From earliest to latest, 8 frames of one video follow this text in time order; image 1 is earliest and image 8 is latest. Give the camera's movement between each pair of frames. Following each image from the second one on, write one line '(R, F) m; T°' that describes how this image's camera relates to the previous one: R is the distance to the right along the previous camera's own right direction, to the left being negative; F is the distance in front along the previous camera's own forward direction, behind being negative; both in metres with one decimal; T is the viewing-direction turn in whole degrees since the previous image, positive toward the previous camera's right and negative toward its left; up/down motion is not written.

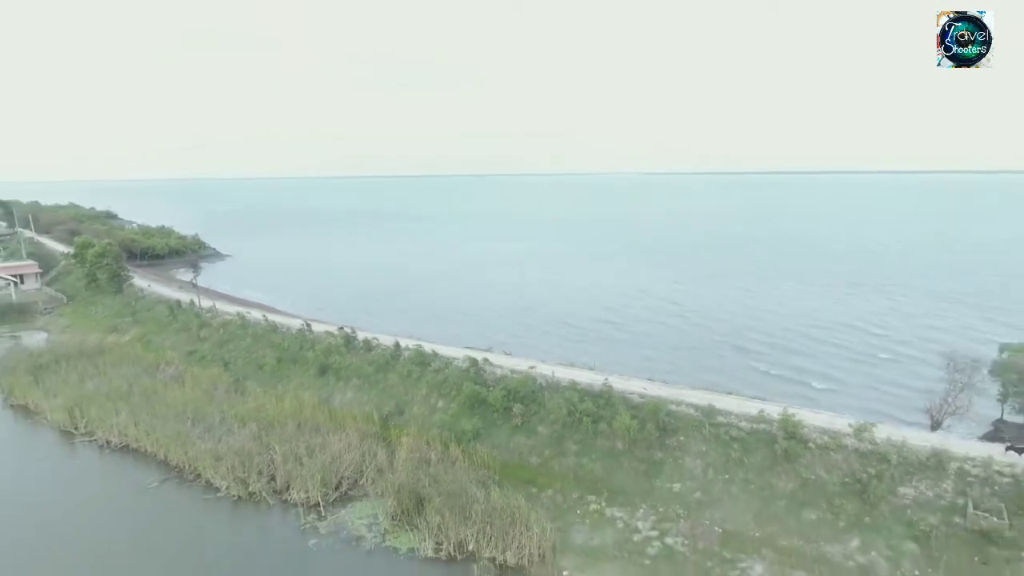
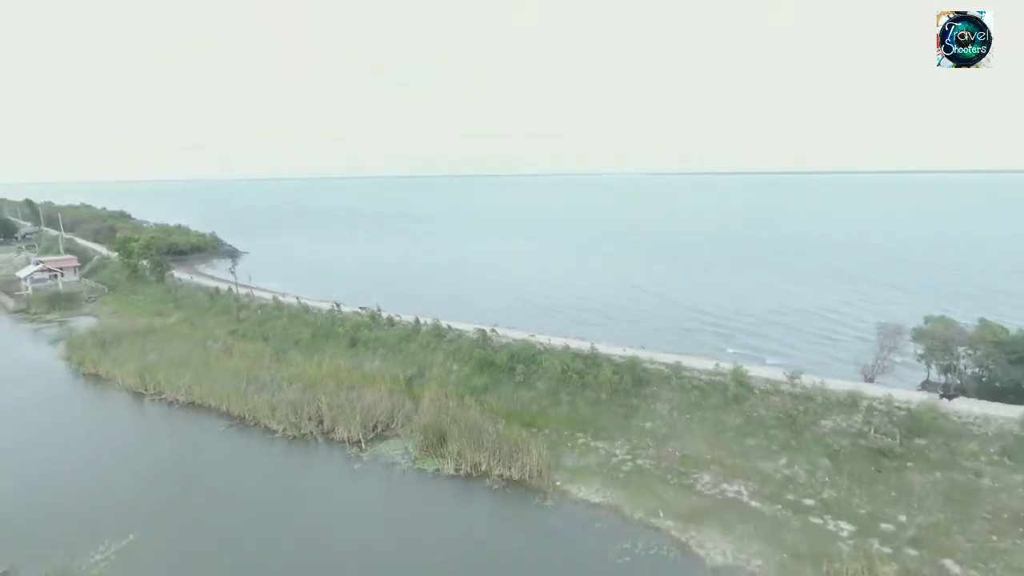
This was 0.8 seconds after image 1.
(-0.1, -3.0) m; 0°
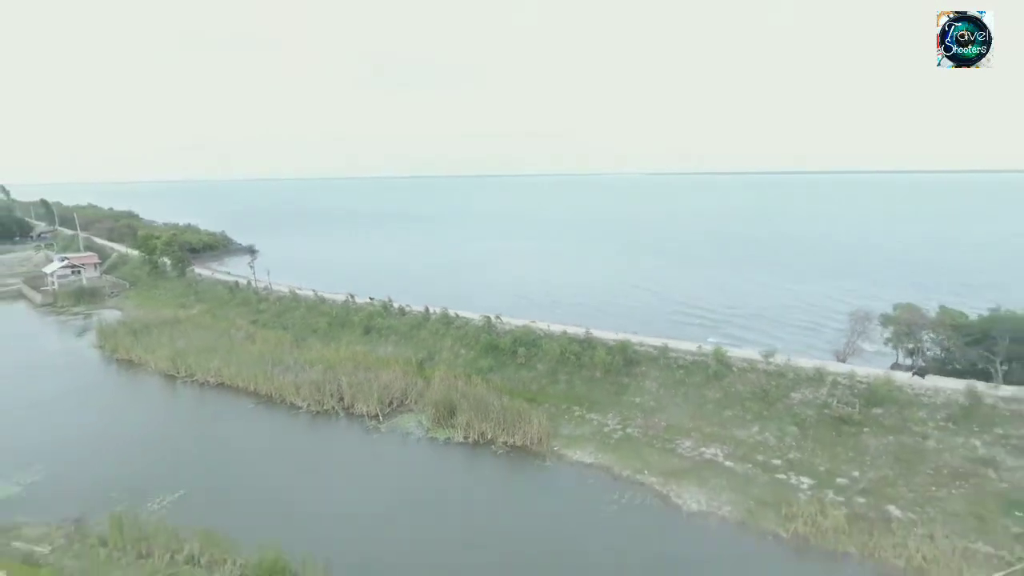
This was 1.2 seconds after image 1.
(-0.1, -1.7) m; 0°
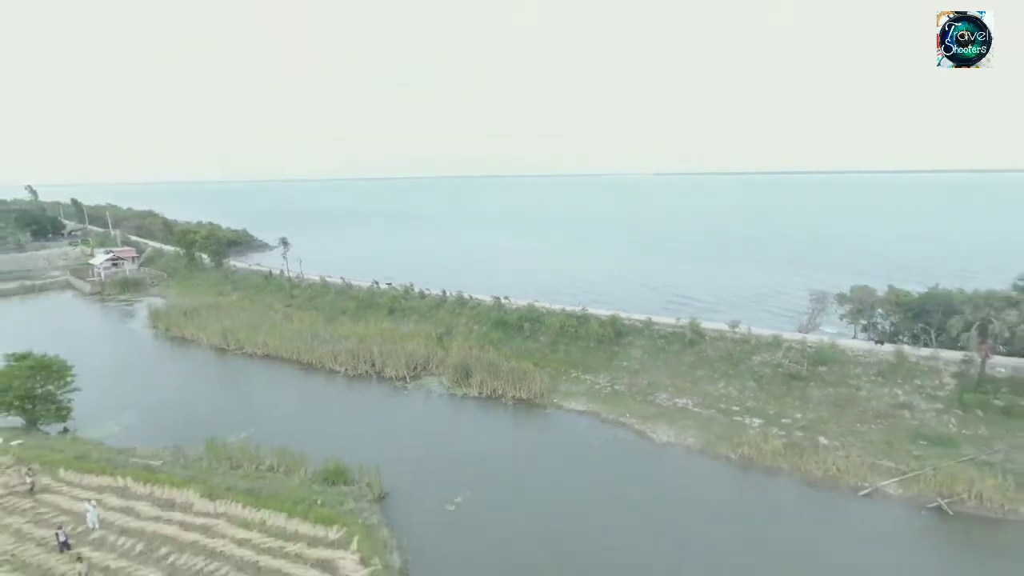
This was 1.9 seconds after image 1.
(-0.2, -3.1) m; 0°
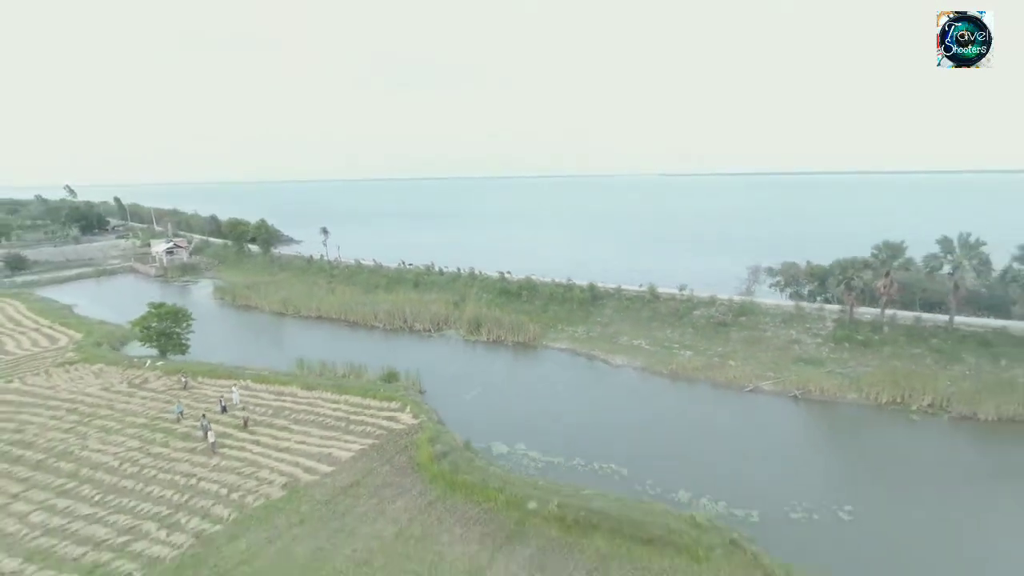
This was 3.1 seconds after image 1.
(+0.1, -6.1) m; 0°
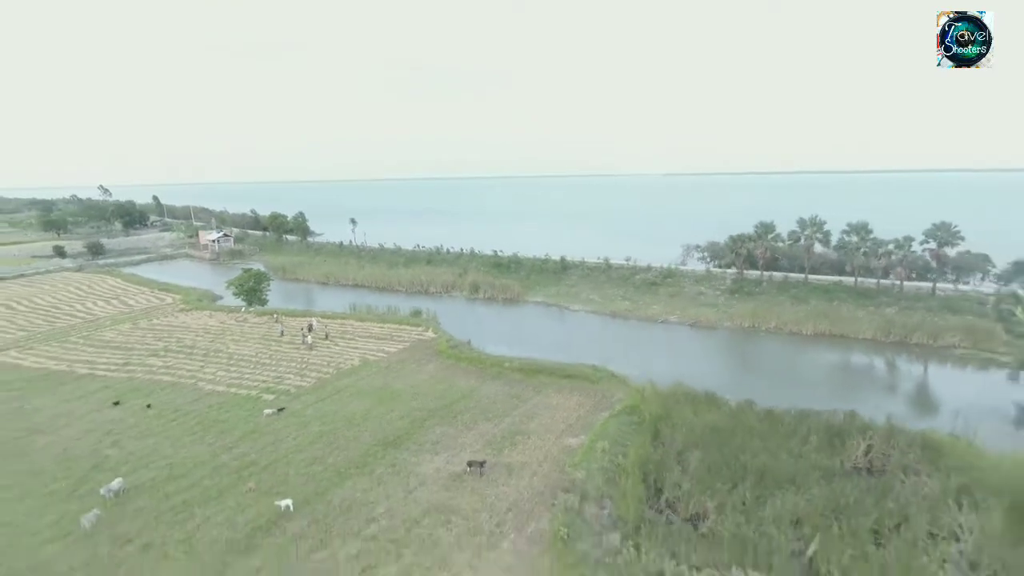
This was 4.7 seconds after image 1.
(+0.6, -8.8) m; 0°
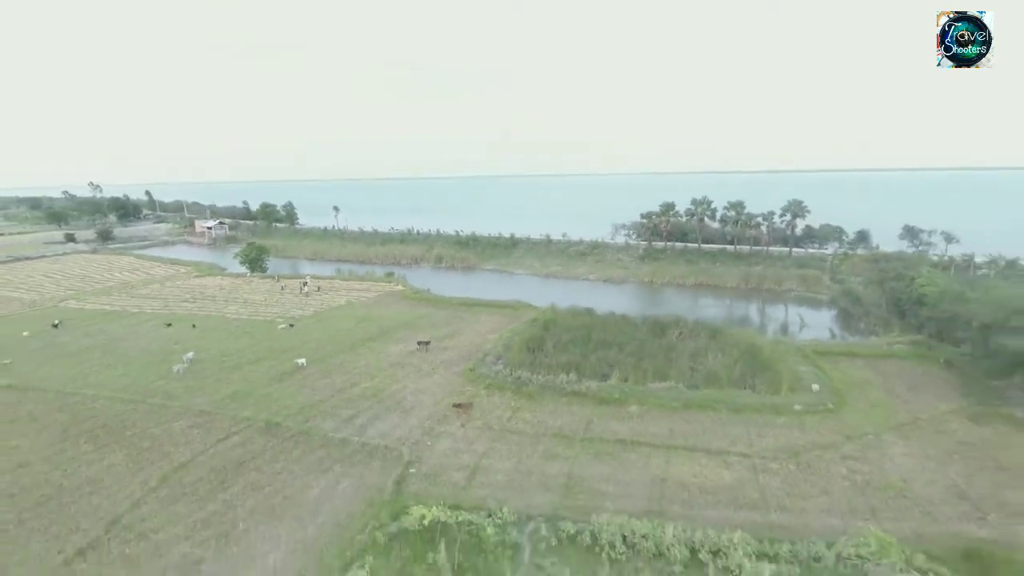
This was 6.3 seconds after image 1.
(+1.5, -7.4) m; +2°
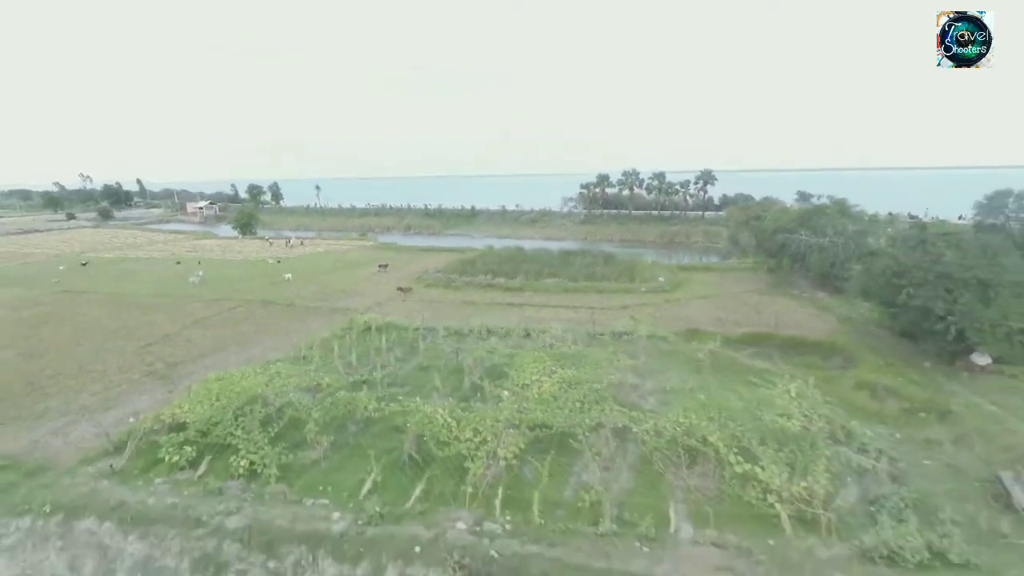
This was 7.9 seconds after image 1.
(+1.9, -6.0) m; +1°
